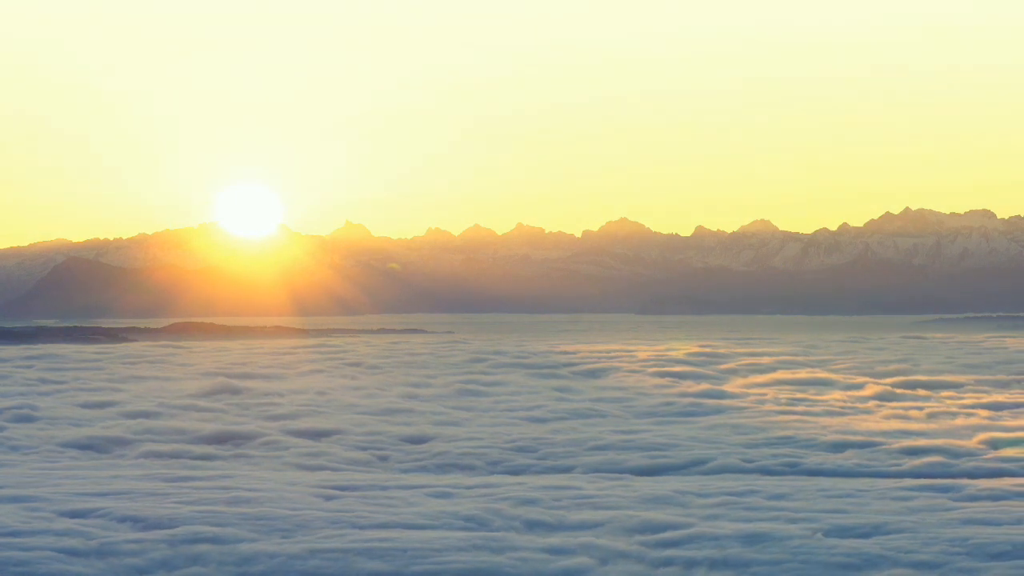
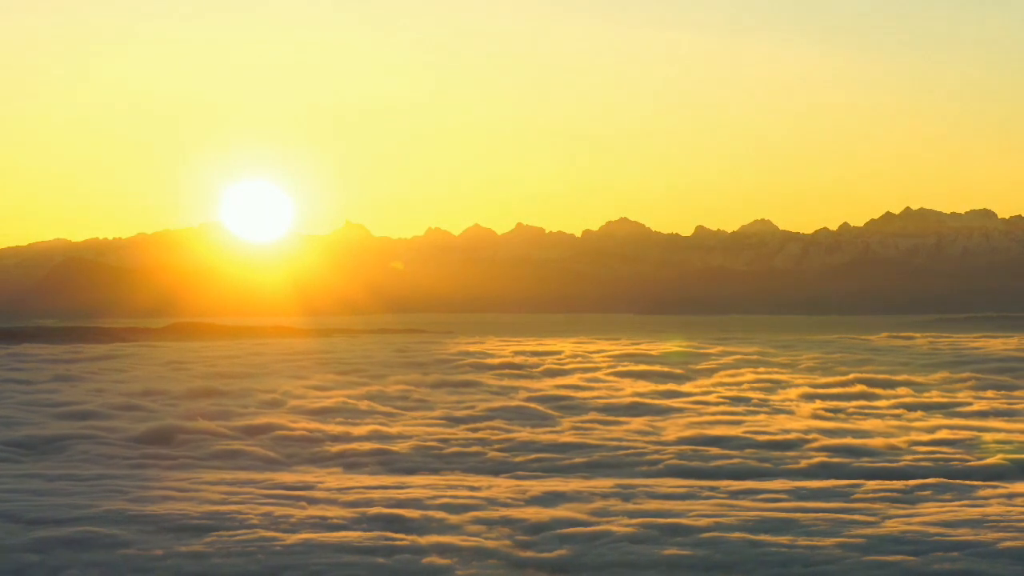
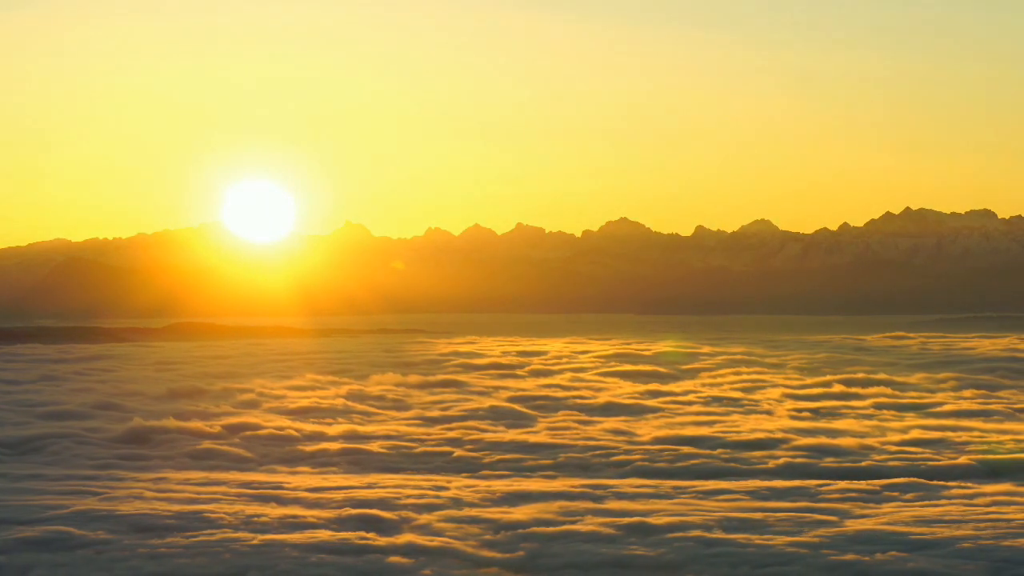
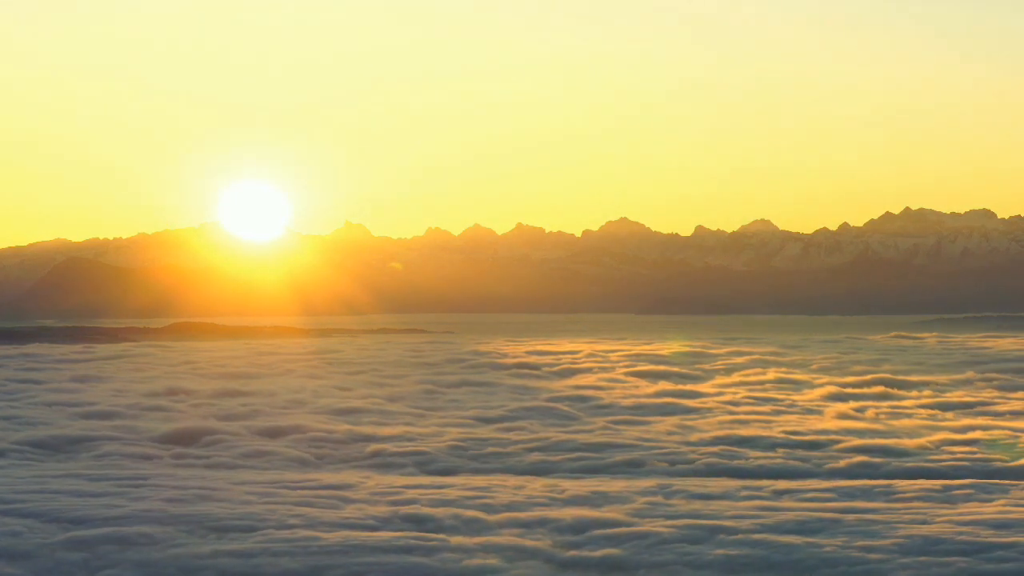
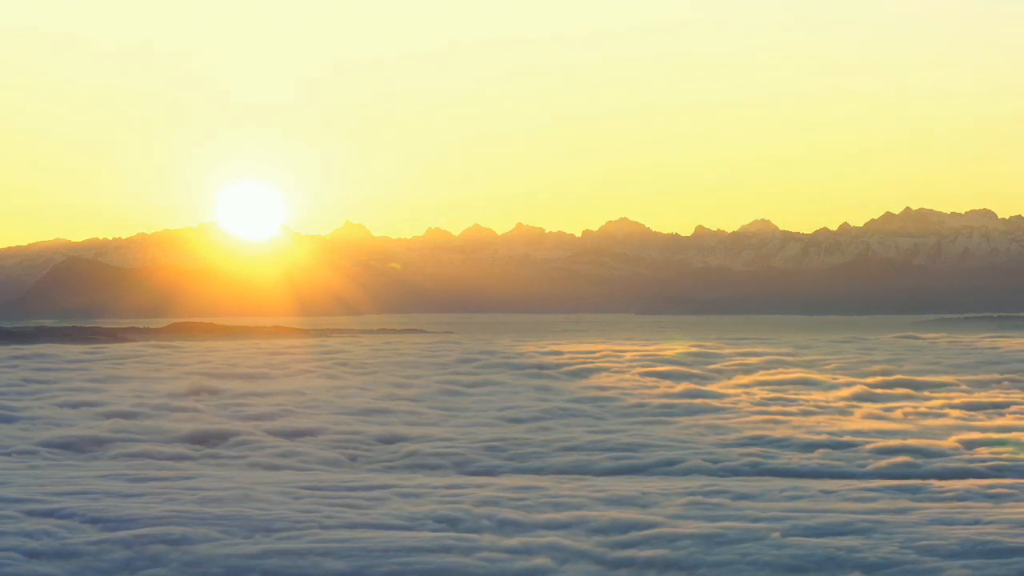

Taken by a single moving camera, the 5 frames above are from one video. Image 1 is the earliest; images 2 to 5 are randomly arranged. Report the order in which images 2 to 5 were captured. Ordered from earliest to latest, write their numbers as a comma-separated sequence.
5, 4, 2, 3
